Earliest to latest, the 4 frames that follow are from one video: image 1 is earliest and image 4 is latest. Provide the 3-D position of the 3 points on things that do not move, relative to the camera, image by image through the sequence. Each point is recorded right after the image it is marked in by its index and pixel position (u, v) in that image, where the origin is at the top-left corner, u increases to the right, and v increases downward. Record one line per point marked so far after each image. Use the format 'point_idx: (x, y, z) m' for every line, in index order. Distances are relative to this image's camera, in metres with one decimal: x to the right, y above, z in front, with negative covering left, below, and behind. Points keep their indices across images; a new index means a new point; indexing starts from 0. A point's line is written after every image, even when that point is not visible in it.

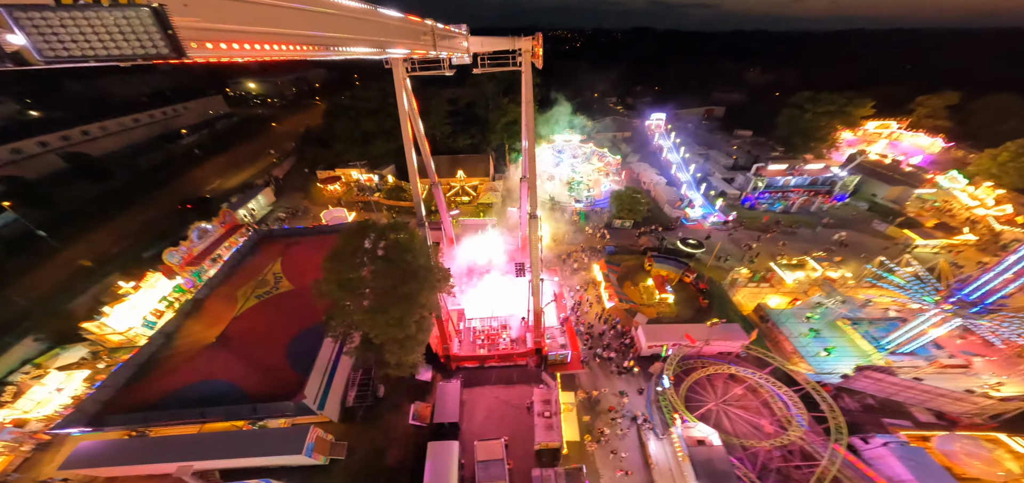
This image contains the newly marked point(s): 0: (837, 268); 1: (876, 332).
0: (+17.9, -1.5, +18.4) m
1: (+17.5, -4.2, +16.2) m
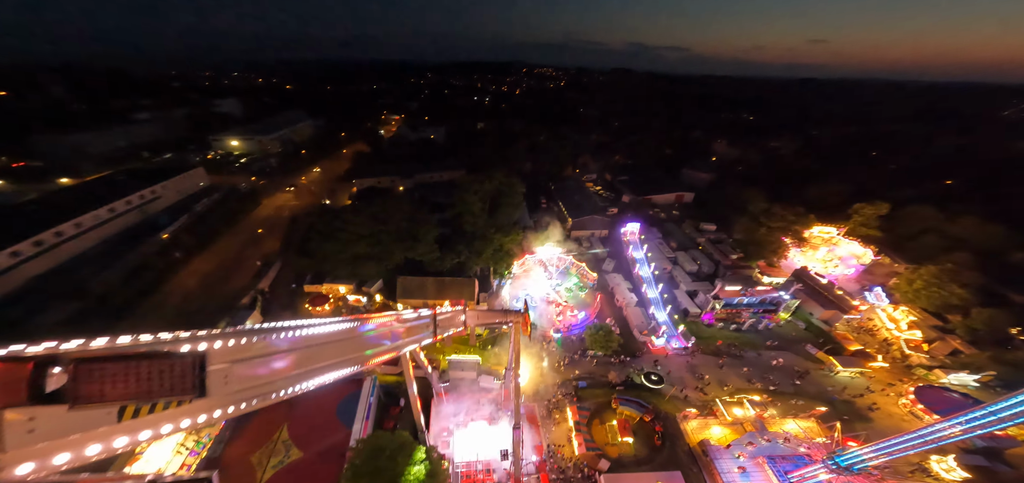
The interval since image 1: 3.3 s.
0: (+16.8, -10.9, +21.8) m
1: (+16.5, -13.8, +19.9) m
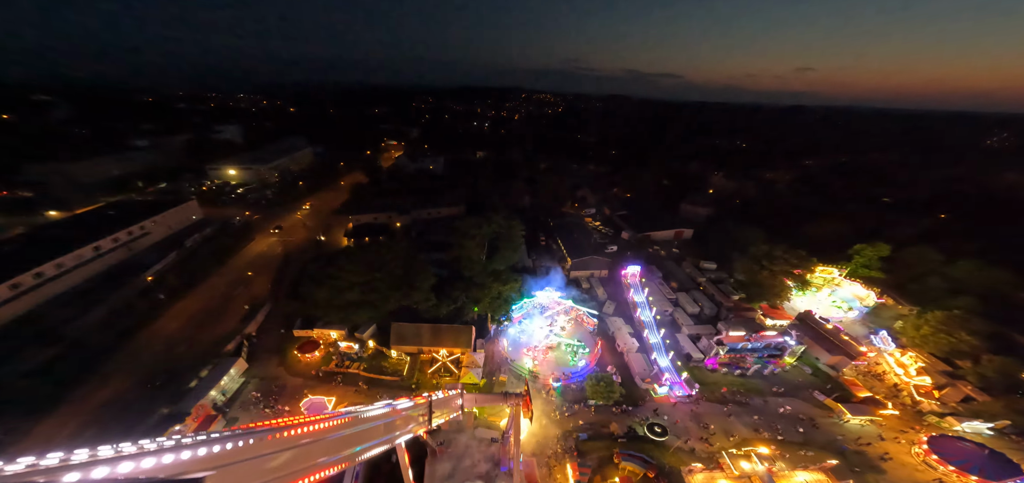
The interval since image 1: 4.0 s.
0: (+16.6, -13.8, +20.8) m
1: (+16.4, -16.7, +18.8) m
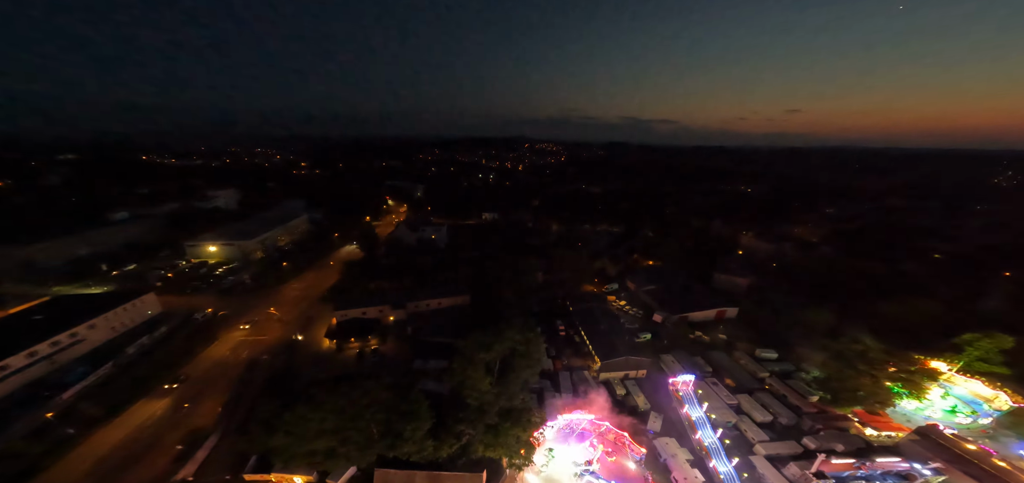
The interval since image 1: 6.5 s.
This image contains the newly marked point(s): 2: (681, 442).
0: (+18.1, -18.7, +14.2) m
1: (+17.9, -21.3, +11.8) m
2: (+10.0, -11.8, +20.5) m
